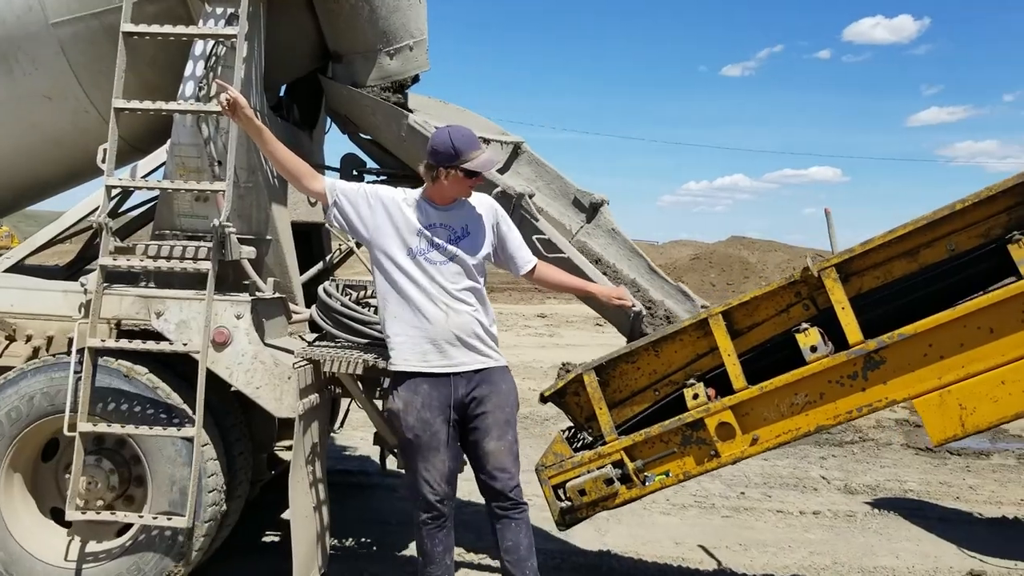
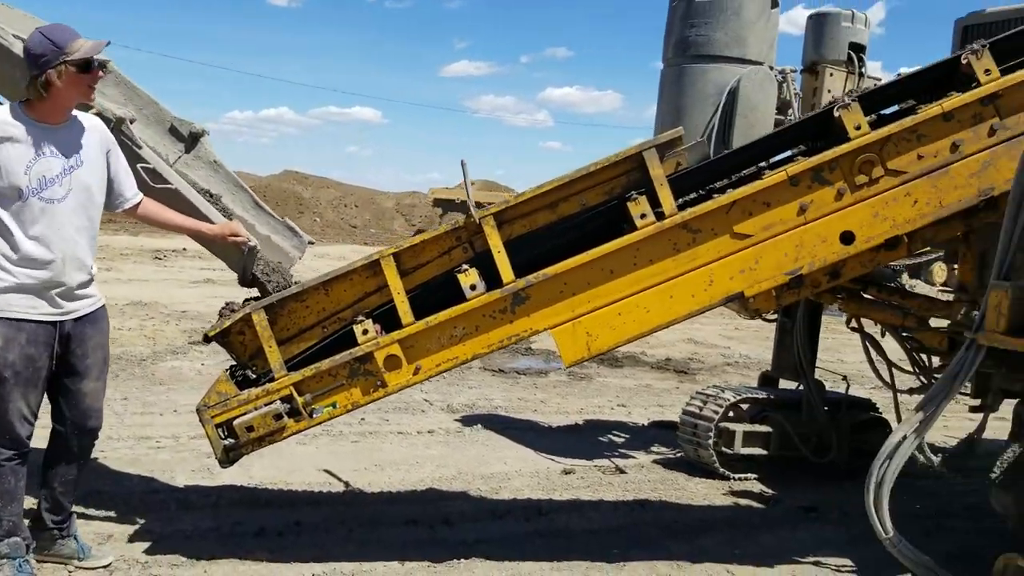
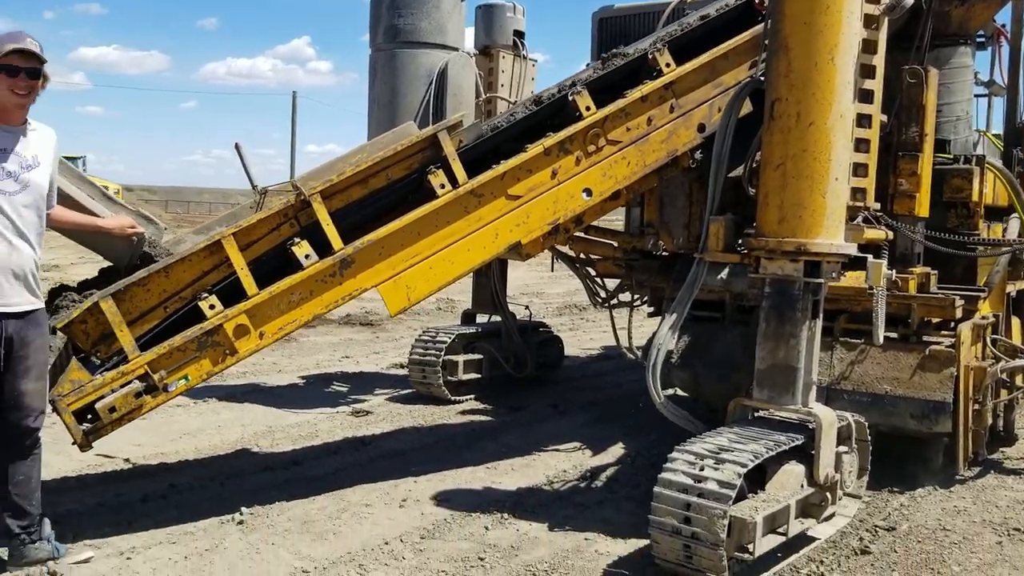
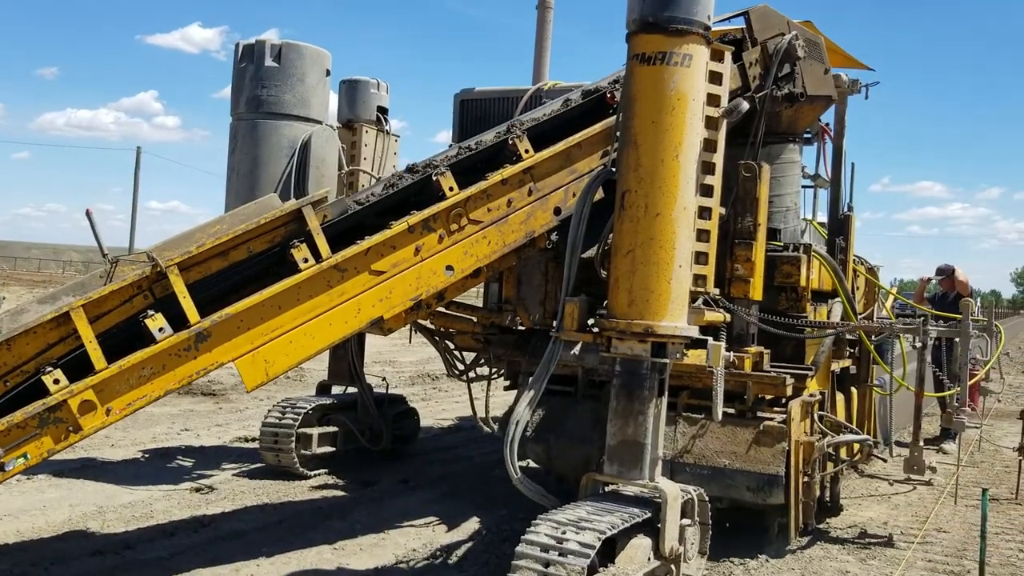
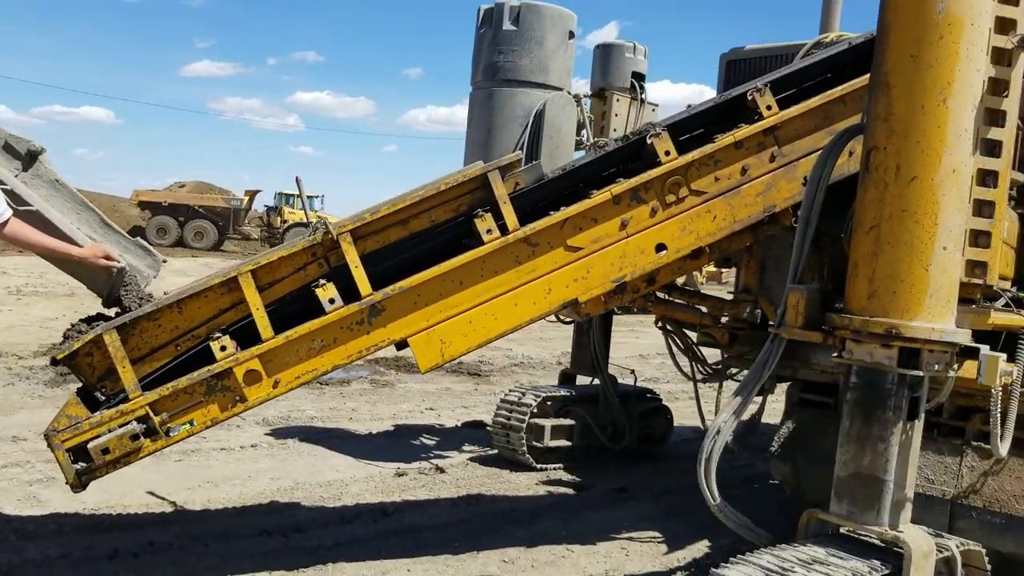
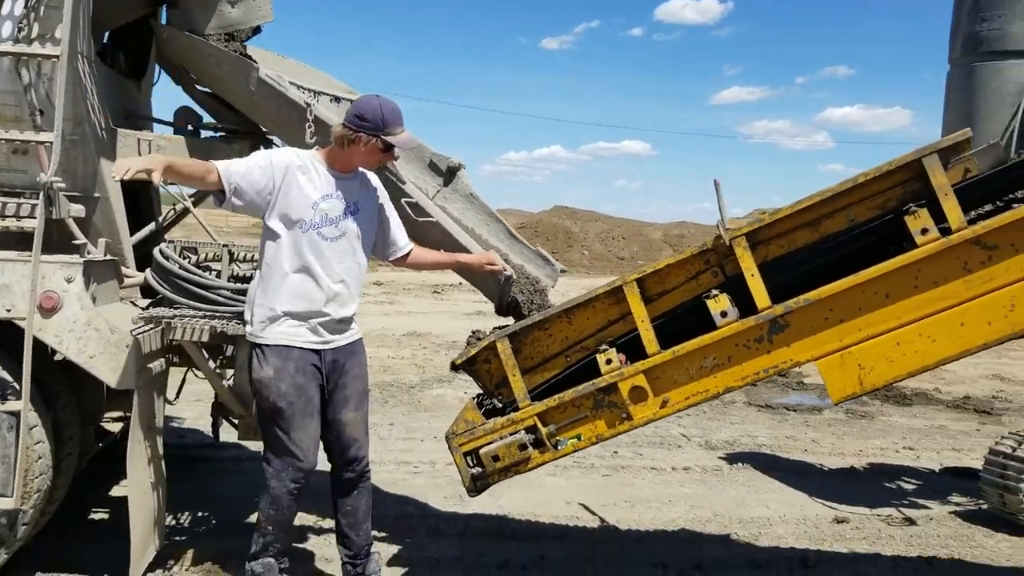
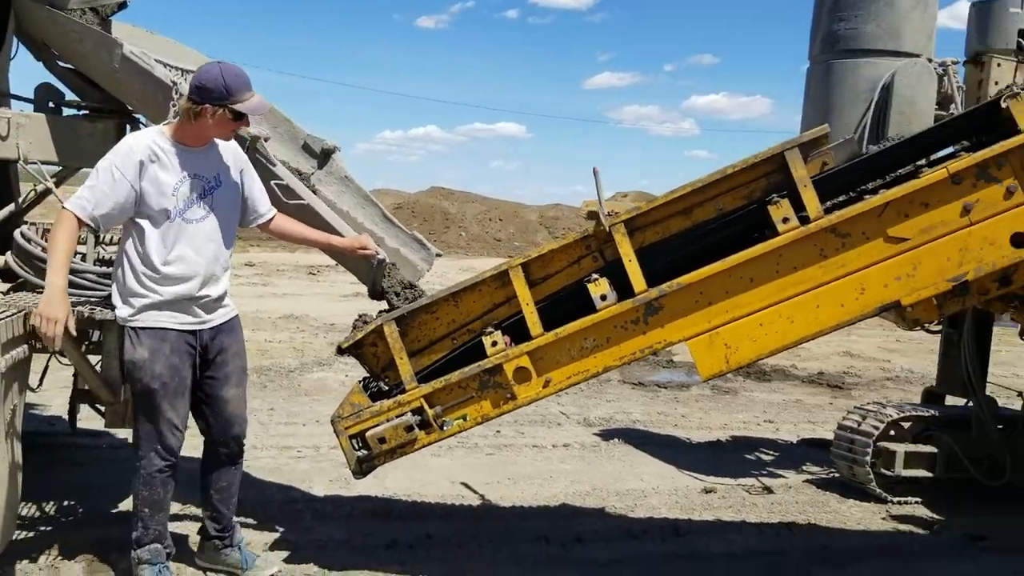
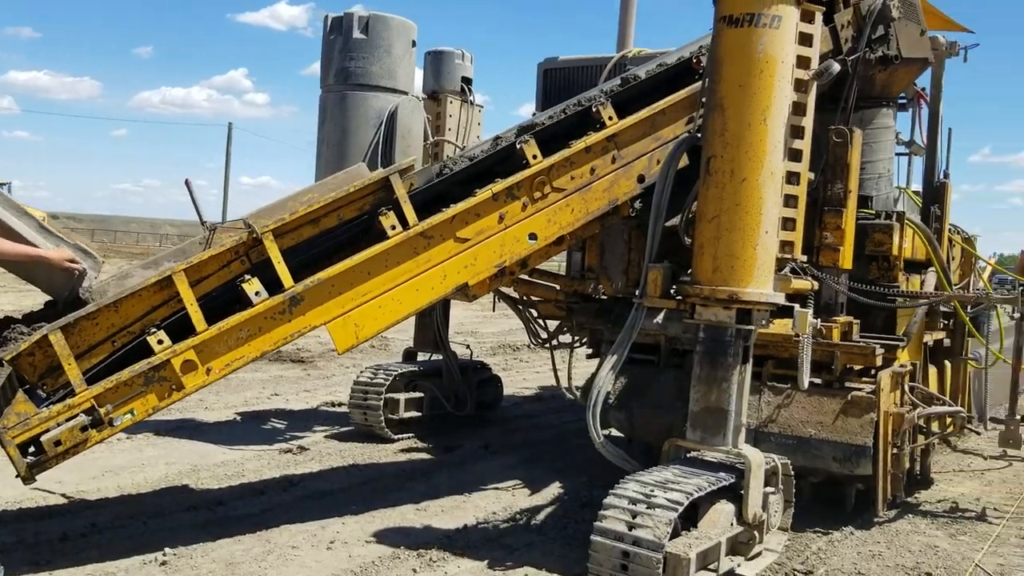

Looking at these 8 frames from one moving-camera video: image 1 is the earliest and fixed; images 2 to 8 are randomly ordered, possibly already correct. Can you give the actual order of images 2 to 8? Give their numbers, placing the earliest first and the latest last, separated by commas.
6, 7, 2, 5, 8, 4, 3
